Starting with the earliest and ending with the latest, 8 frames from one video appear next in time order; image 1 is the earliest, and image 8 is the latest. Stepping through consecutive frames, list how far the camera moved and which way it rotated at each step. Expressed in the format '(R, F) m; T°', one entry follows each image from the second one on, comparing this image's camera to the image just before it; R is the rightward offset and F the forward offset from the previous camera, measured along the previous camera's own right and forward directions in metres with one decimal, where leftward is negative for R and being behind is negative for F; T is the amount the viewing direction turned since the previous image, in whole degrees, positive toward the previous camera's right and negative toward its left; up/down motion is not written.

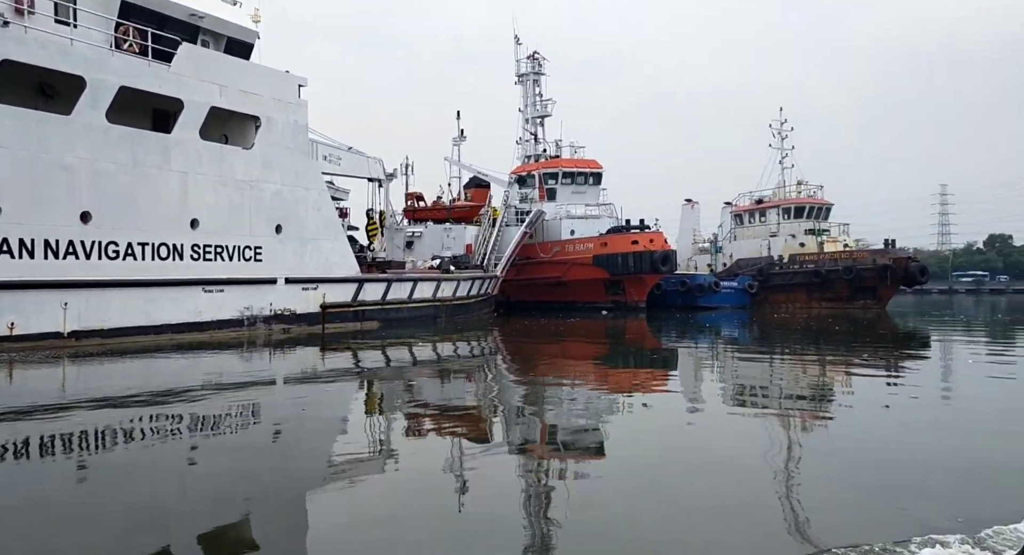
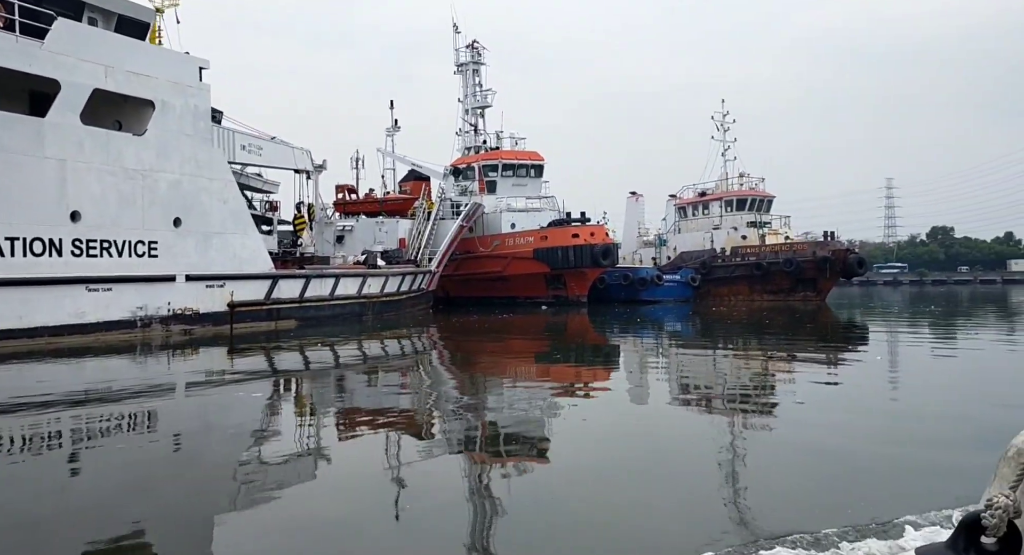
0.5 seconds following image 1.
(+0.2, +0.2) m; +3°
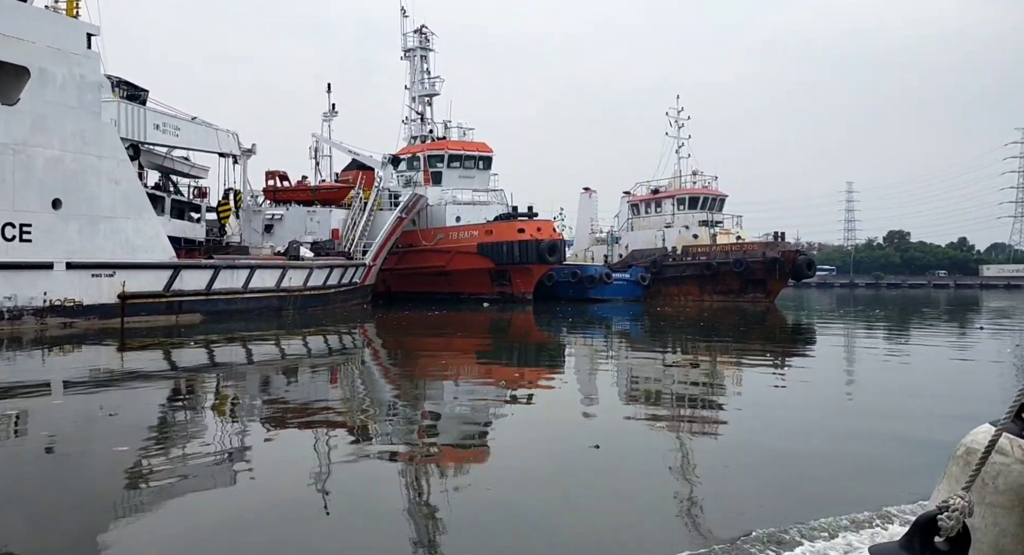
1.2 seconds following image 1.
(+0.3, +0.3) m; +3°
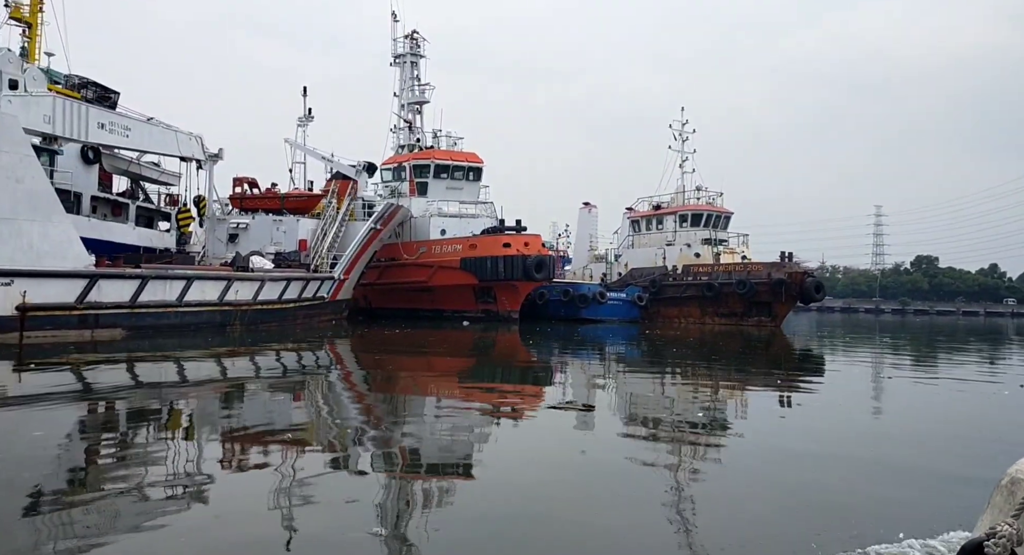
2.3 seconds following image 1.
(+0.4, +0.5) m; -2°
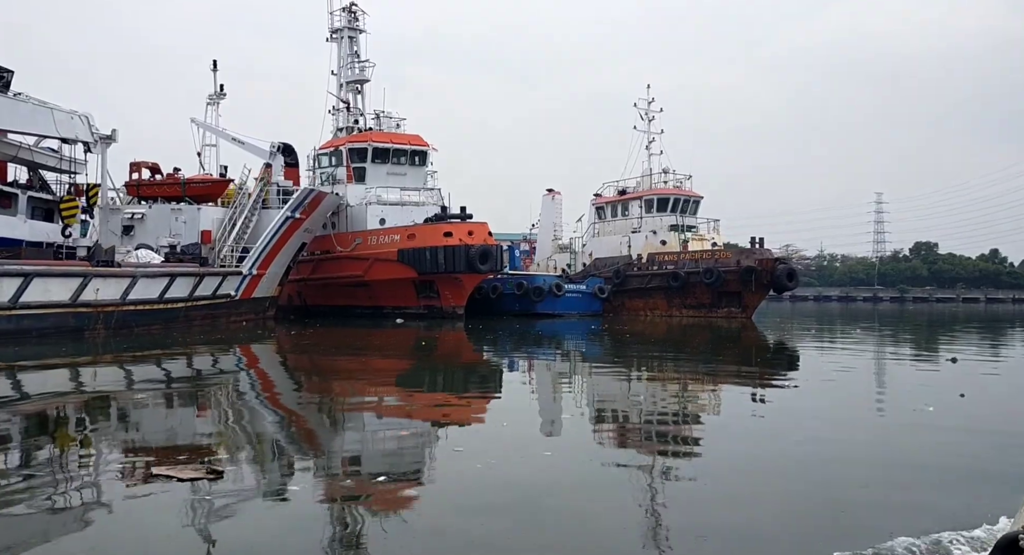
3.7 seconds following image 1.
(+0.6, +0.8) m; 0°
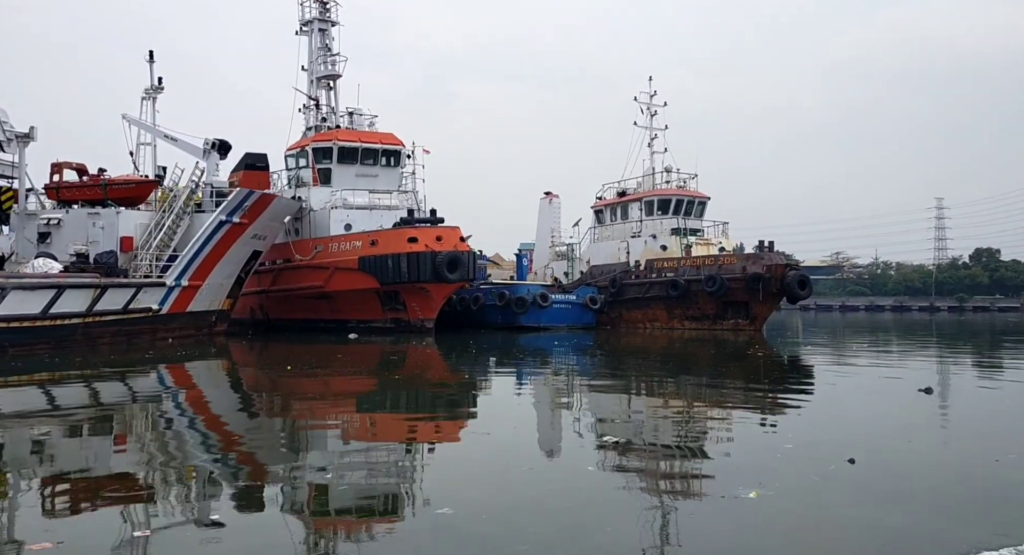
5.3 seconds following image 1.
(+0.7, +0.8) m; -3°
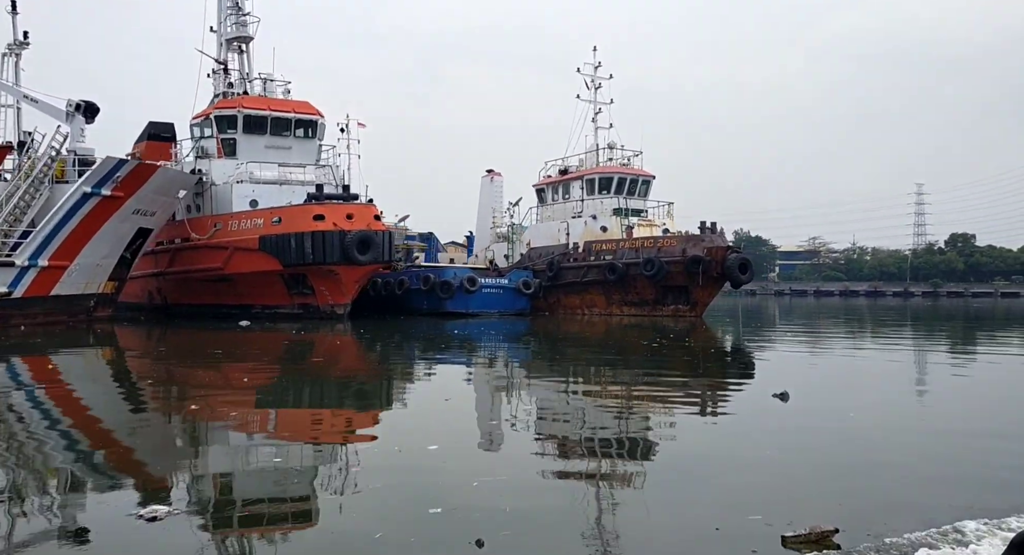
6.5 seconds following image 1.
(+0.5, +0.6) m; +1°
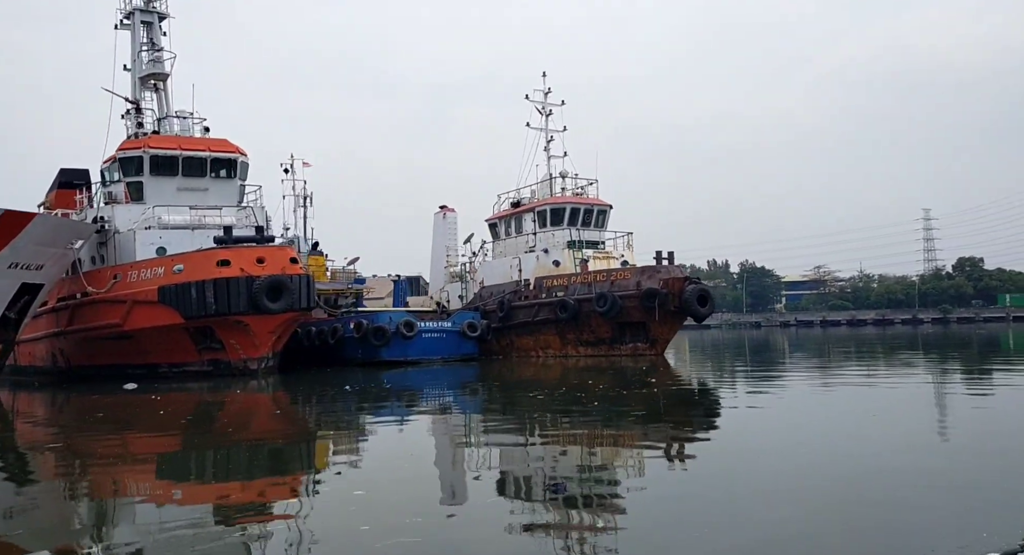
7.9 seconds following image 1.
(+0.6, +0.7) m; 0°
